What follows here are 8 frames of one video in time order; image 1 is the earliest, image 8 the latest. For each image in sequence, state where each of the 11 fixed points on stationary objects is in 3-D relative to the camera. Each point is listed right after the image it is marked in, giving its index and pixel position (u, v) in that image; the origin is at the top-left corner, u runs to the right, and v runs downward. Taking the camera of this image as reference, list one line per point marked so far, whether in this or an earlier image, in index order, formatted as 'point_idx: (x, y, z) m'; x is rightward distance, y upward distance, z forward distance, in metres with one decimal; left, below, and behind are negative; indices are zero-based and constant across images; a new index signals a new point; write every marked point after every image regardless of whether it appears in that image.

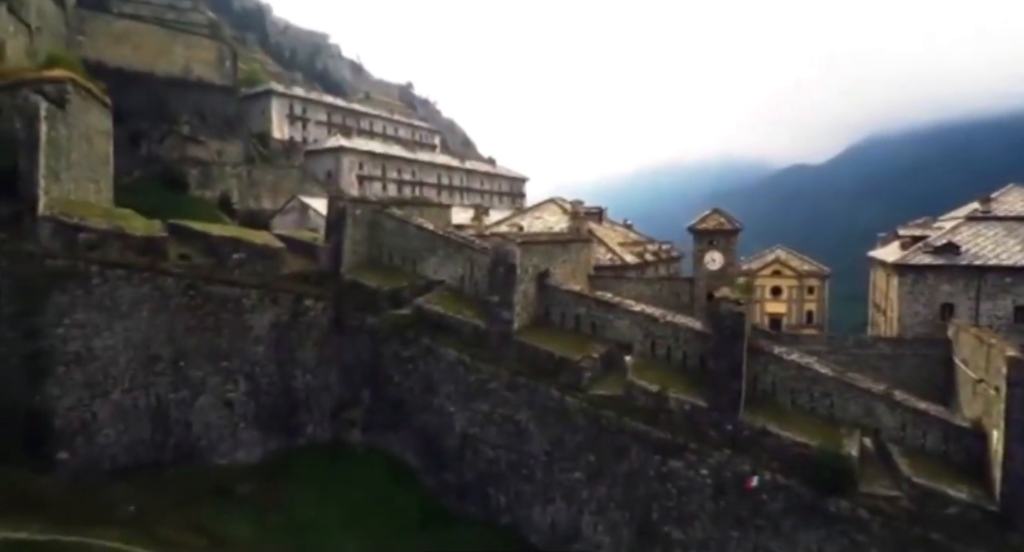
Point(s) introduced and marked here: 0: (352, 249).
0: (-4.5, +0.8, +16.8) m
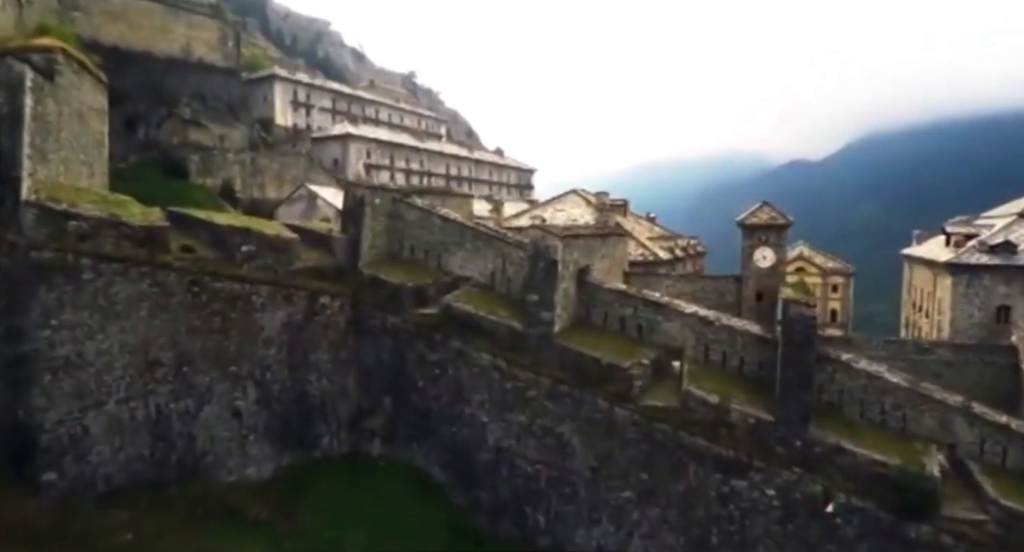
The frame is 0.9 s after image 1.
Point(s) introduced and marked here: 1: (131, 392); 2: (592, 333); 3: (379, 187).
0: (-3.6, +0.9, +15.3) m
1: (-6.9, -2.1, +10.9) m
2: (+1.8, -1.3, +13.9) m
3: (-3.4, +2.3, +15.5) m
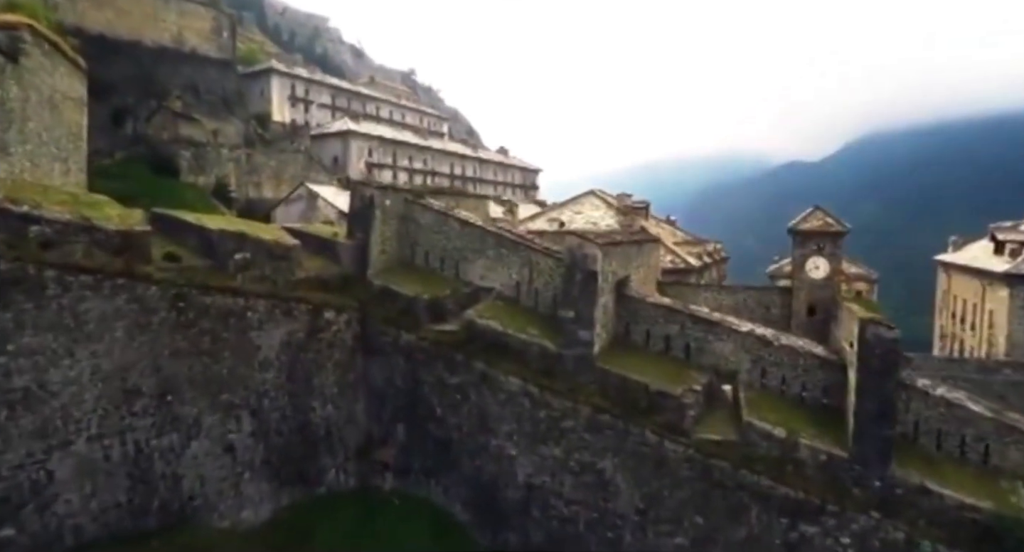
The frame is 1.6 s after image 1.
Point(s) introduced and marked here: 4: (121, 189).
0: (-3.0, +0.6, +13.6) m
1: (-6.2, -2.3, +9.2) m
2: (+2.5, -1.6, +12.3) m
3: (-2.8, +2.1, +13.9) m
4: (-12.3, +2.7, +18.9) m
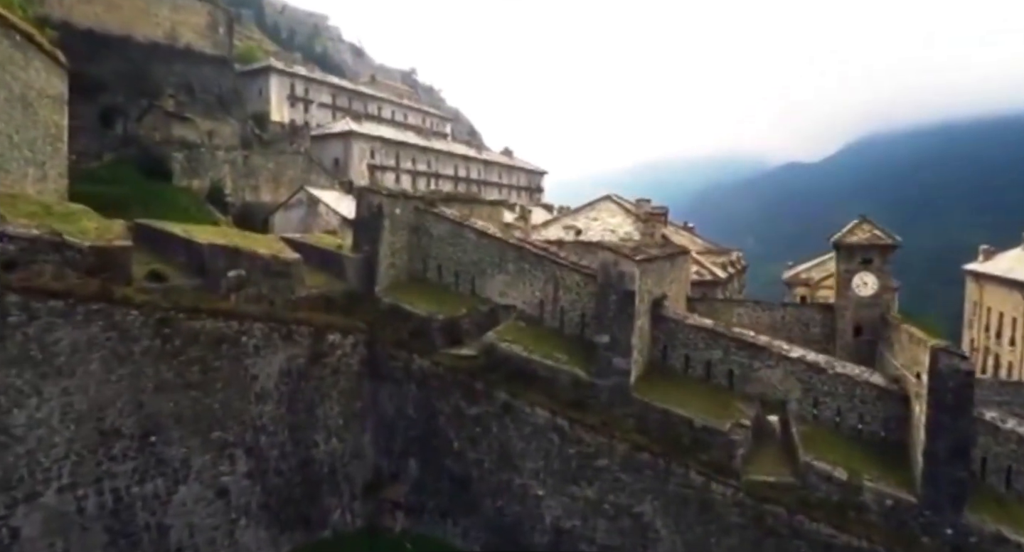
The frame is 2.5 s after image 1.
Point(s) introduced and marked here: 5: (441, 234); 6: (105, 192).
0: (-2.5, +0.3, +12.4) m
1: (-5.7, -2.6, +8.0) m
2: (+2.9, -1.9, +11.1) m
3: (-2.4, +1.7, +12.7) m
4: (-11.8, +2.4, +17.7) m
5: (-1.5, +0.9, +12.8) m
6: (-11.9, +2.5, +17.7) m
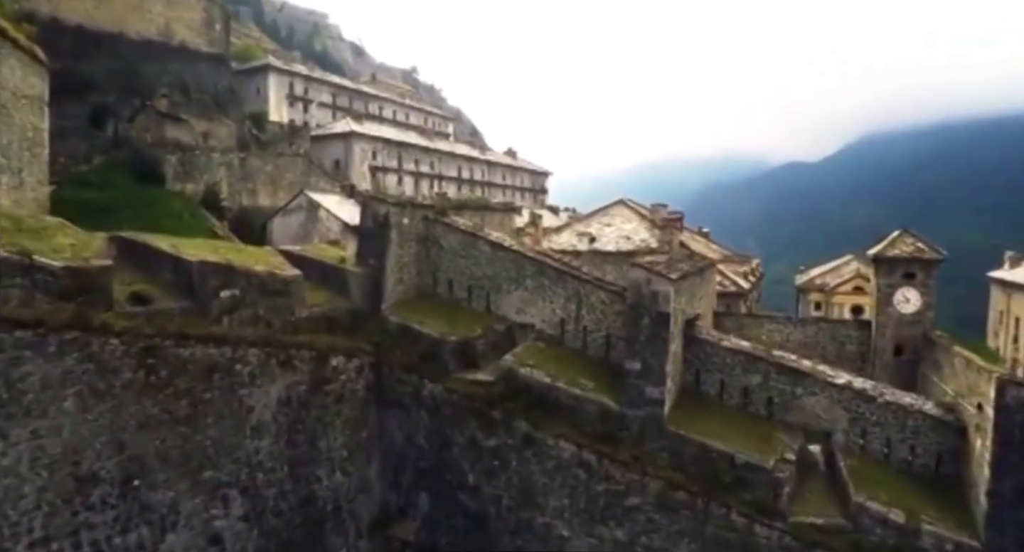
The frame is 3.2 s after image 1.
0: (-2.2, 0.0, +11.5) m
1: (-5.4, -3.0, +7.1) m
2: (+3.3, -2.3, +10.2) m
3: (-2.0, +1.4, +11.7) m
4: (-11.5, +2.1, +16.7) m
5: (-1.2, +0.6, +11.9) m
6: (-11.6, +2.2, +16.7) m
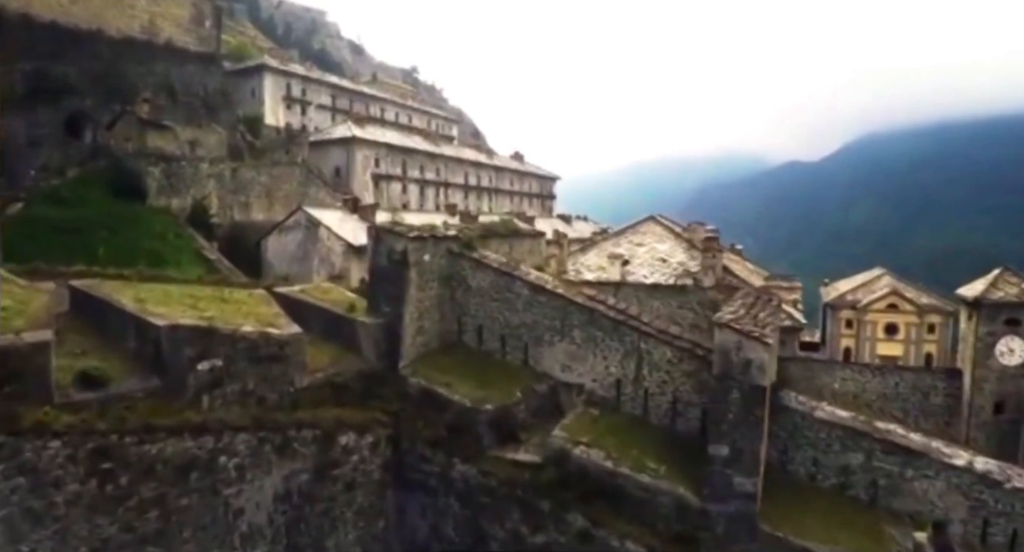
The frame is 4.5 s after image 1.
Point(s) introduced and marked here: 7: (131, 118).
0: (-1.5, -0.8, +9.6) m
1: (-4.7, -3.7, +5.1) m
2: (+4.0, -3.0, +8.3) m
3: (-1.3, +0.7, +9.8) m
4: (-10.8, +1.4, +14.7) m
5: (-0.5, -0.2, +10.0) m
6: (-10.9, +1.5, +14.8) m
7: (-12.3, +5.1, +19.8) m
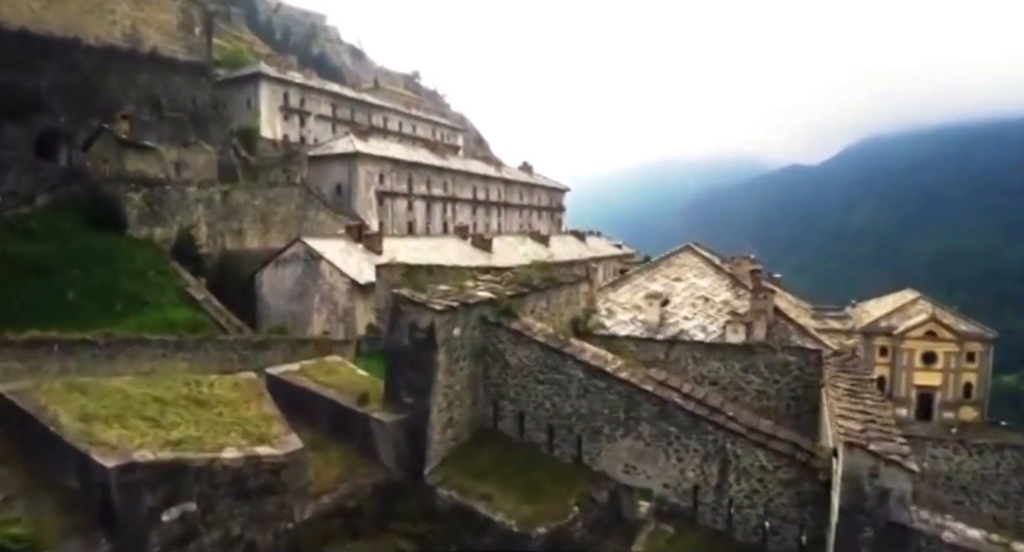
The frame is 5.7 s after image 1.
0: (-0.8, -1.8, +7.8) m
1: (-4.0, -4.7, +3.3) m
2: (+4.6, -4.1, +6.5) m
3: (-0.7, -0.3, +8.0) m
4: (-10.2, +0.4, +12.9) m
5: (+0.2, -1.2, +8.2) m
6: (-10.3, +0.5, +12.9) m
7: (-11.7, +4.1, +17.9) m
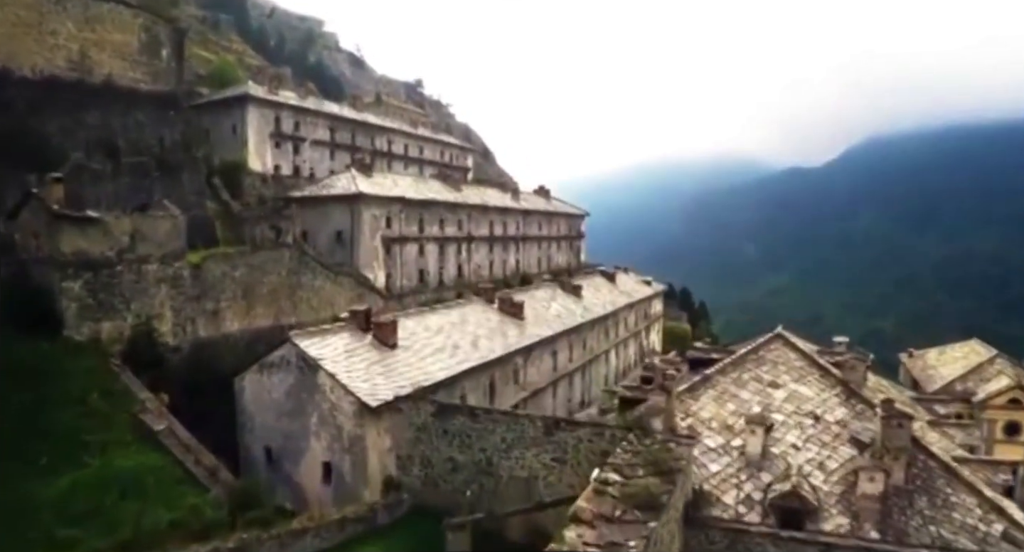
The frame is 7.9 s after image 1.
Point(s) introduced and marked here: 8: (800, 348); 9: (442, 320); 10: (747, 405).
0: (+0.3, -4.0, +4.3) m
1: (-2.8, -7.0, -0.1) m
2: (+5.8, -6.4, +3.2) m
3: (+0.5, -2.6, +4.5) m
4: (-9.1, -1.7, +9.3) m
5: (+1.4, -3.5, +4.7) m
6: (-9.1, -1.7, +9.3) m
7: (-10.6, +2.1, +14.3) m
8: (+6.5, -1.6, +14.0) m
9: (-2.2, -0.9, +18.1) m
10: (+4.7, -2.7, +12.2) m
